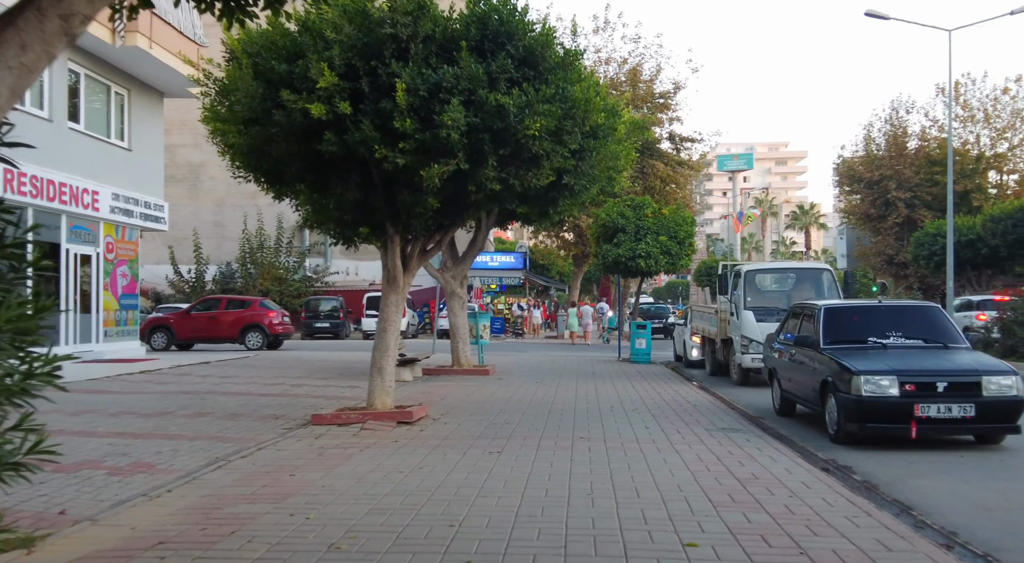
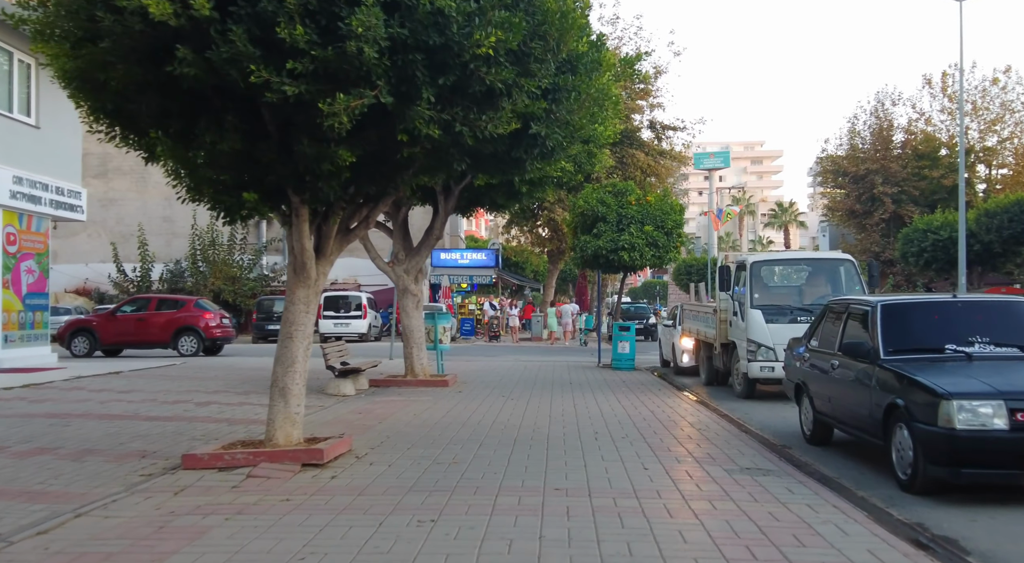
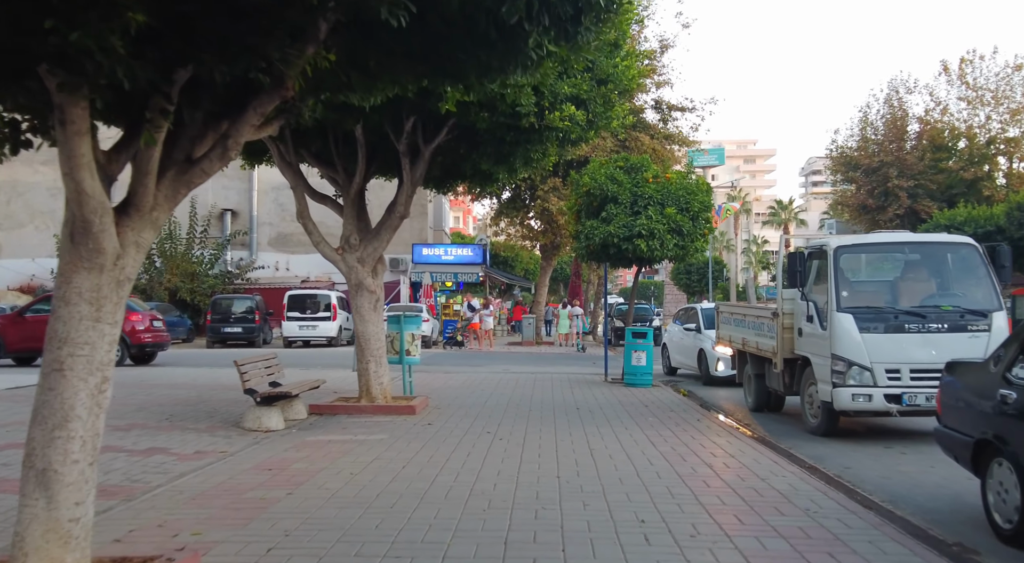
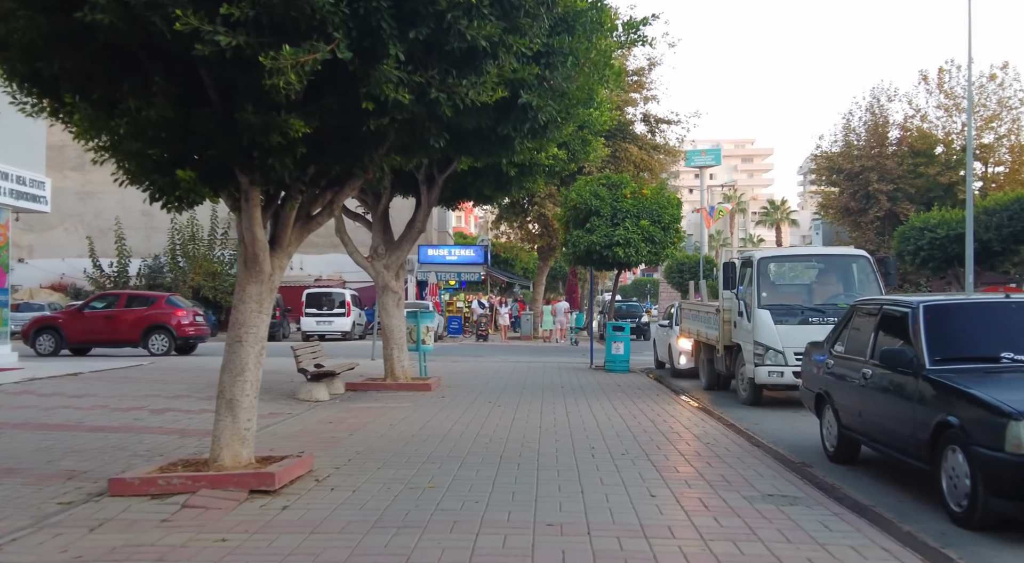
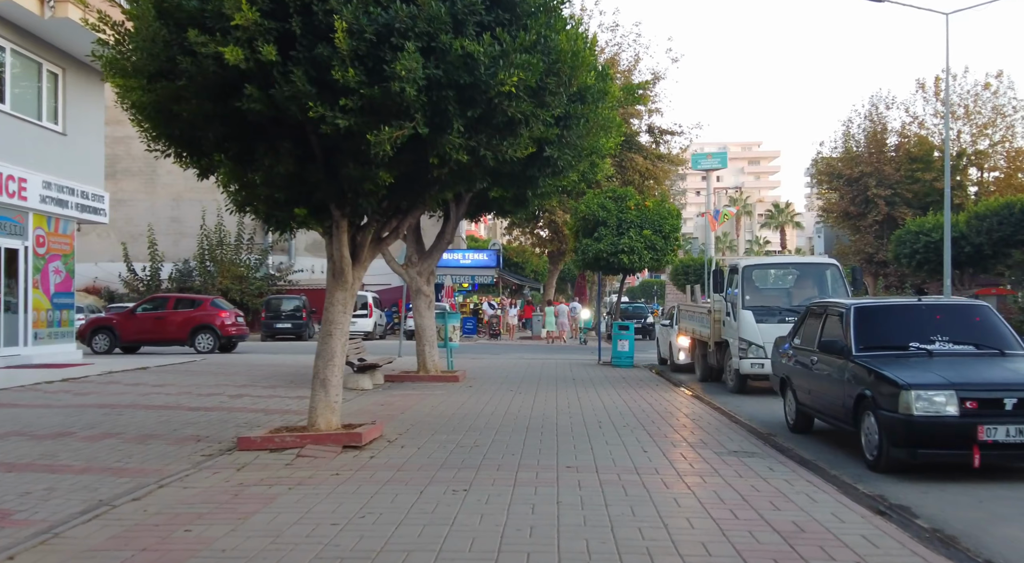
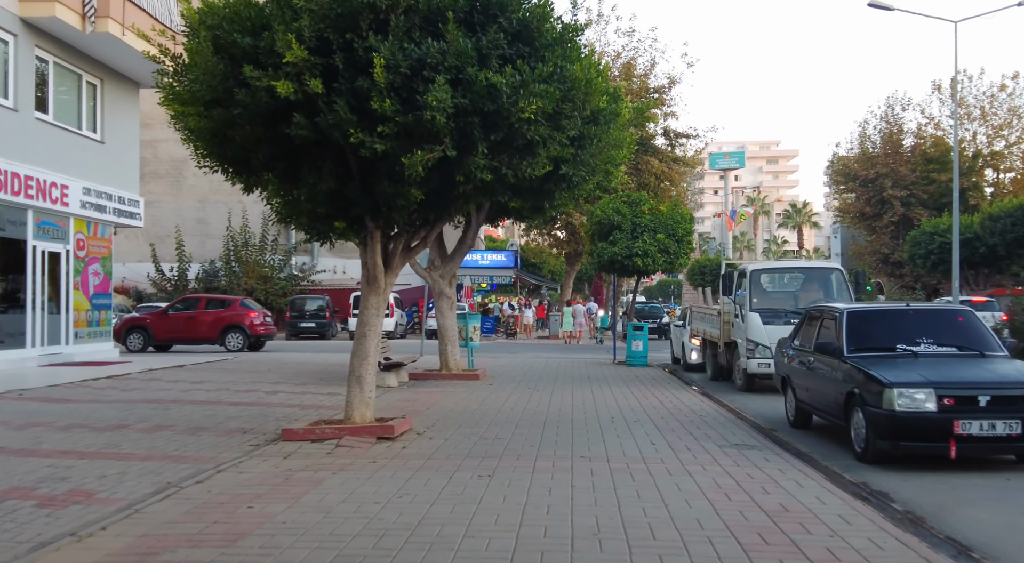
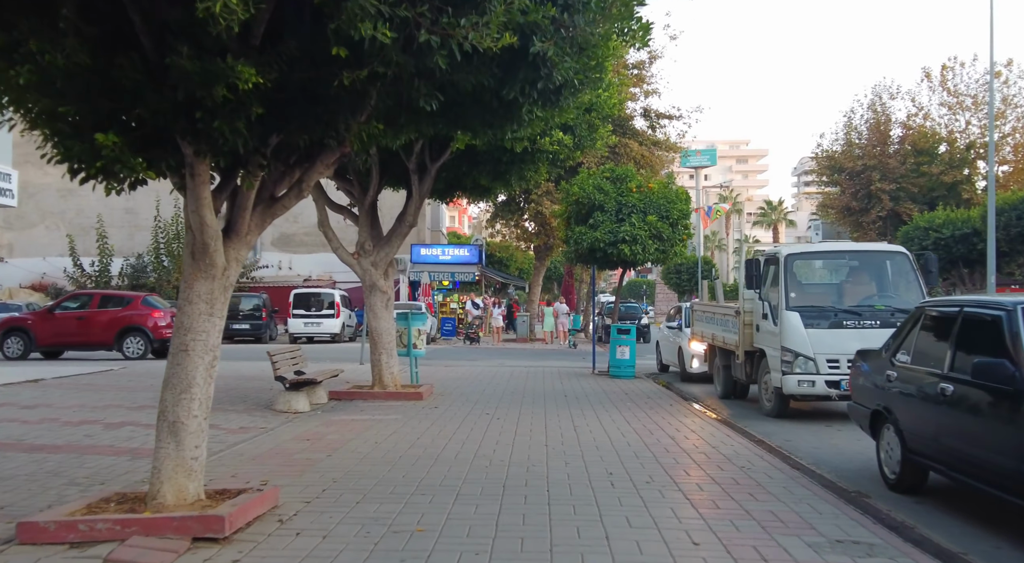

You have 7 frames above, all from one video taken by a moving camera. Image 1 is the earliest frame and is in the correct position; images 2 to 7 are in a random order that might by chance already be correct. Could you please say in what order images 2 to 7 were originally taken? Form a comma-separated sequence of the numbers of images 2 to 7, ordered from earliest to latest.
6, 5, 2, 4, 7, 3
